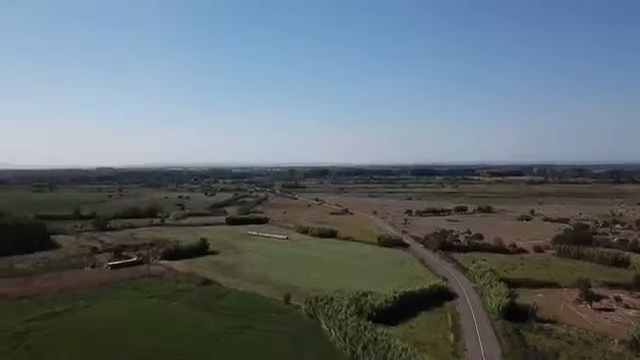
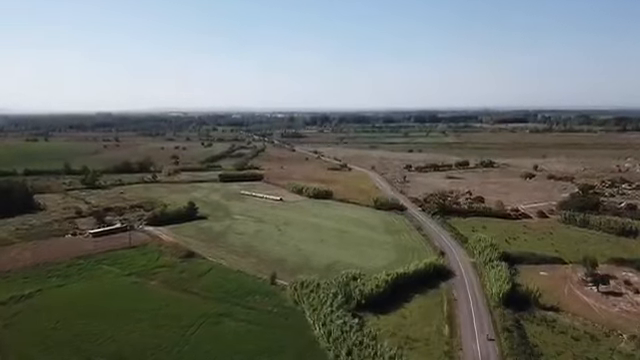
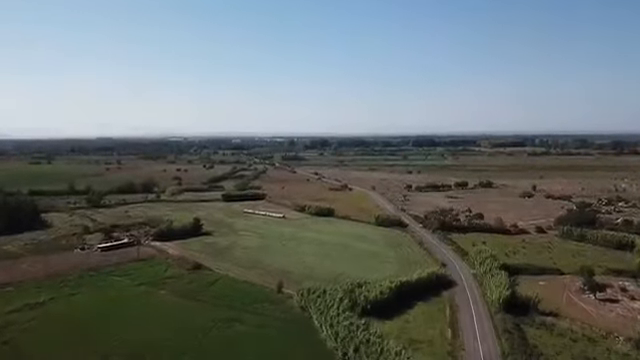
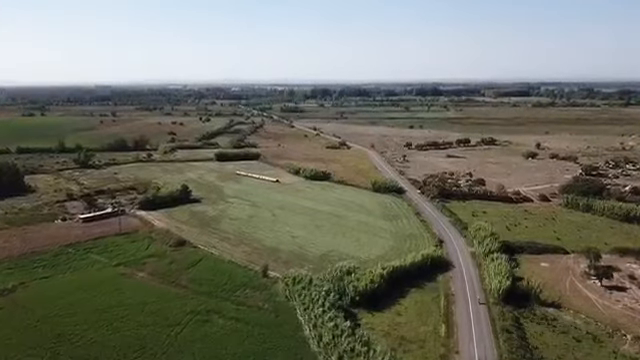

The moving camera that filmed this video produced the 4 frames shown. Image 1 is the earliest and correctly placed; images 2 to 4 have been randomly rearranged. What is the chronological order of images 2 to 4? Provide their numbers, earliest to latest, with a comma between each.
3, 2, 4
